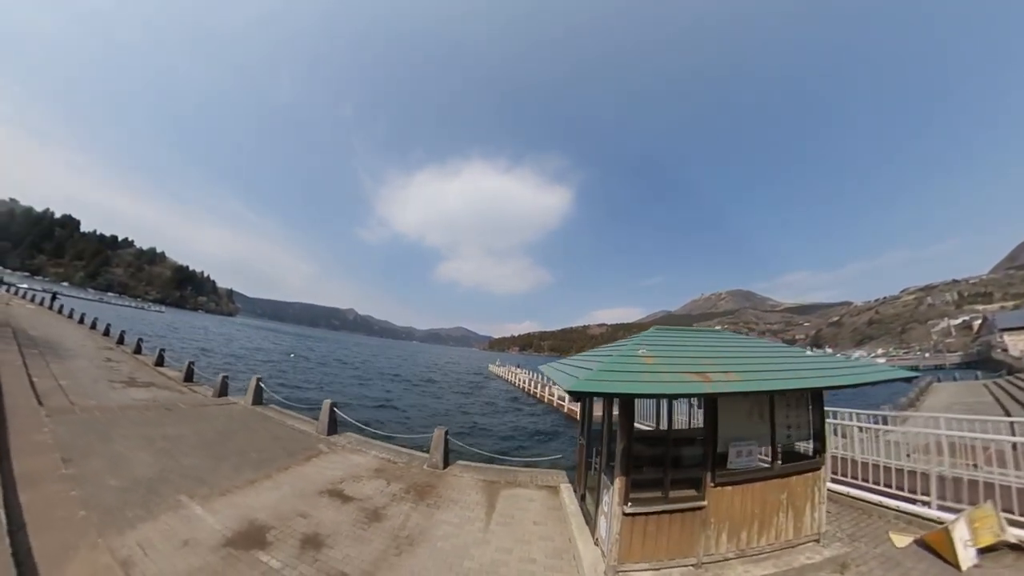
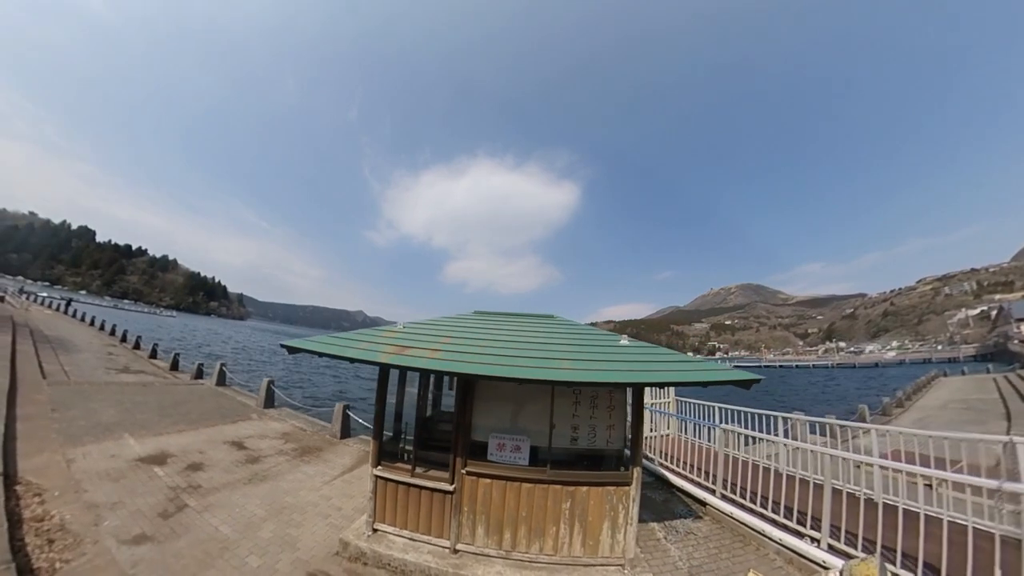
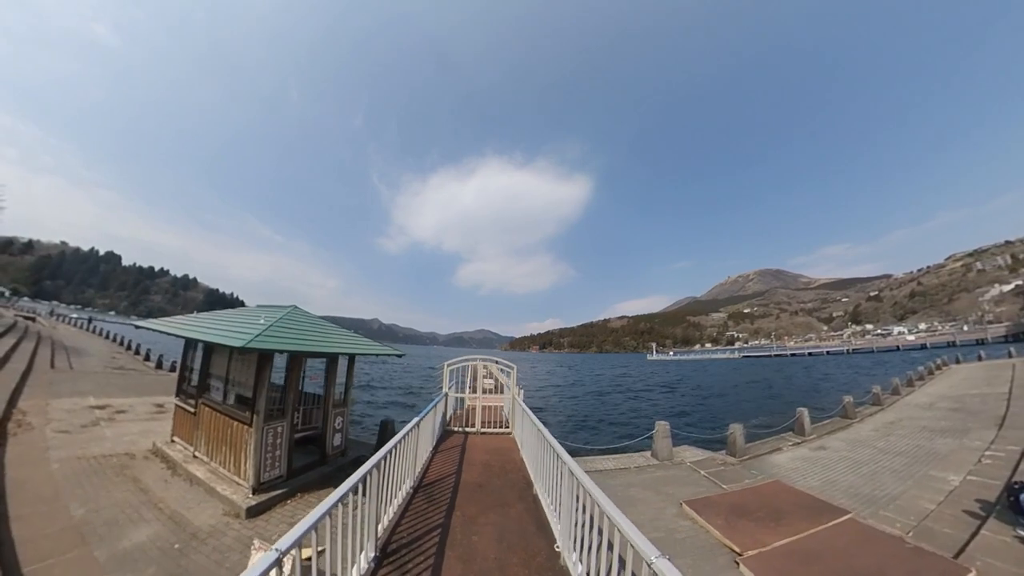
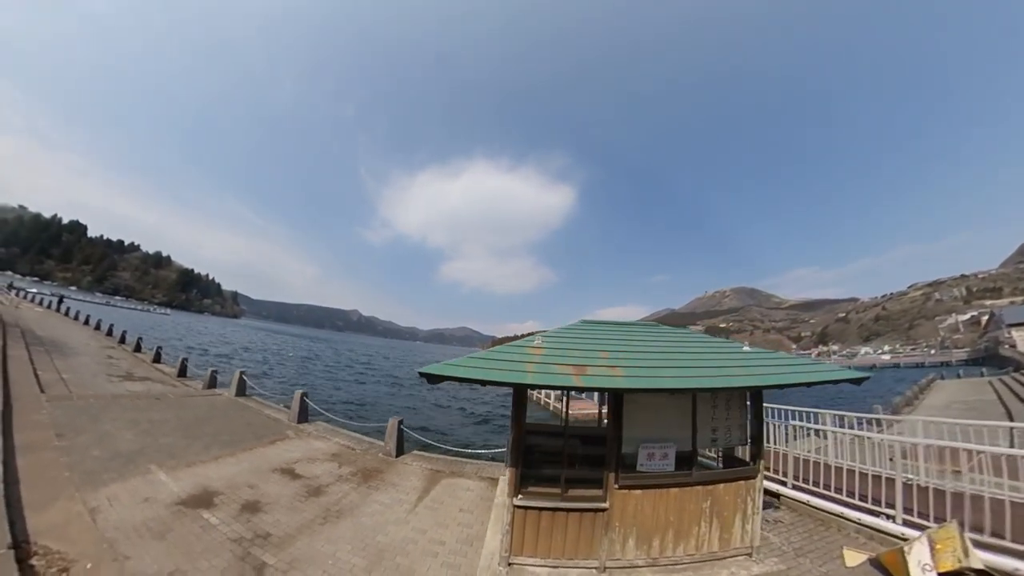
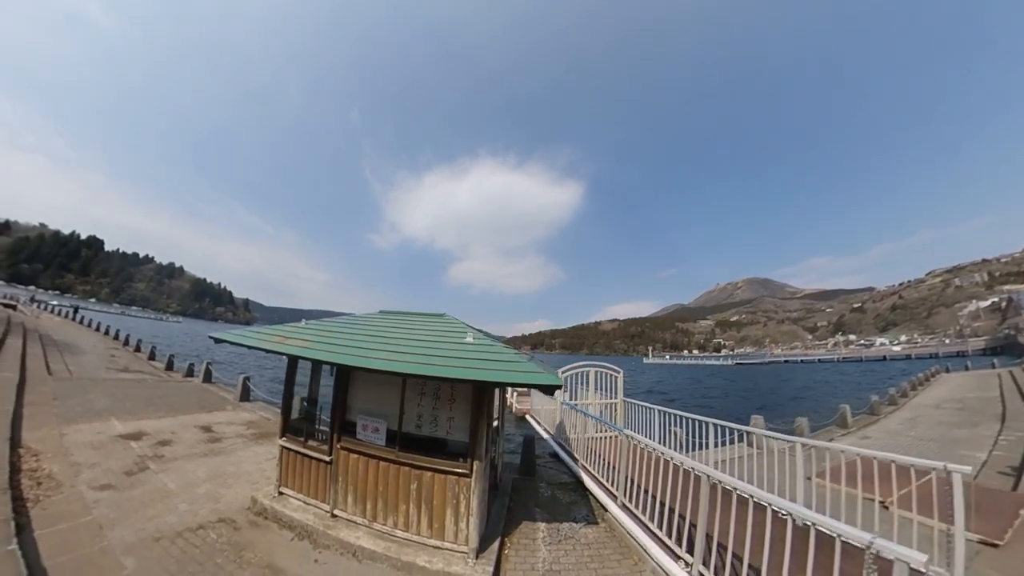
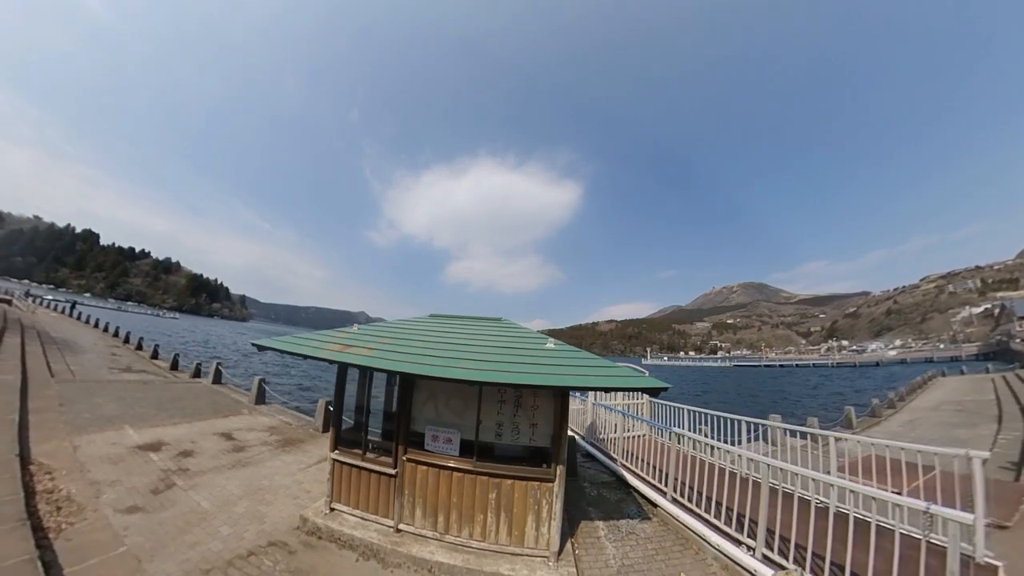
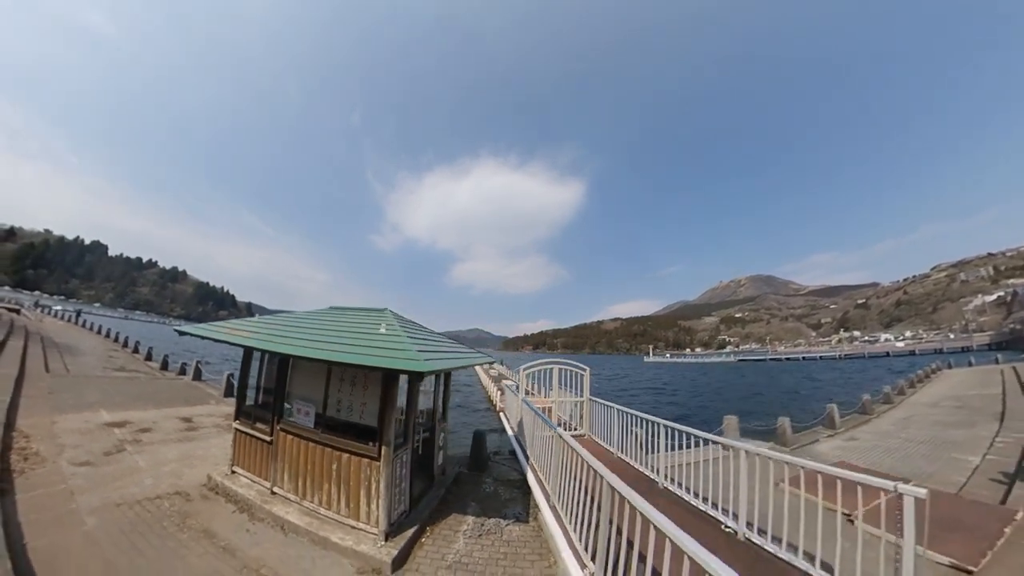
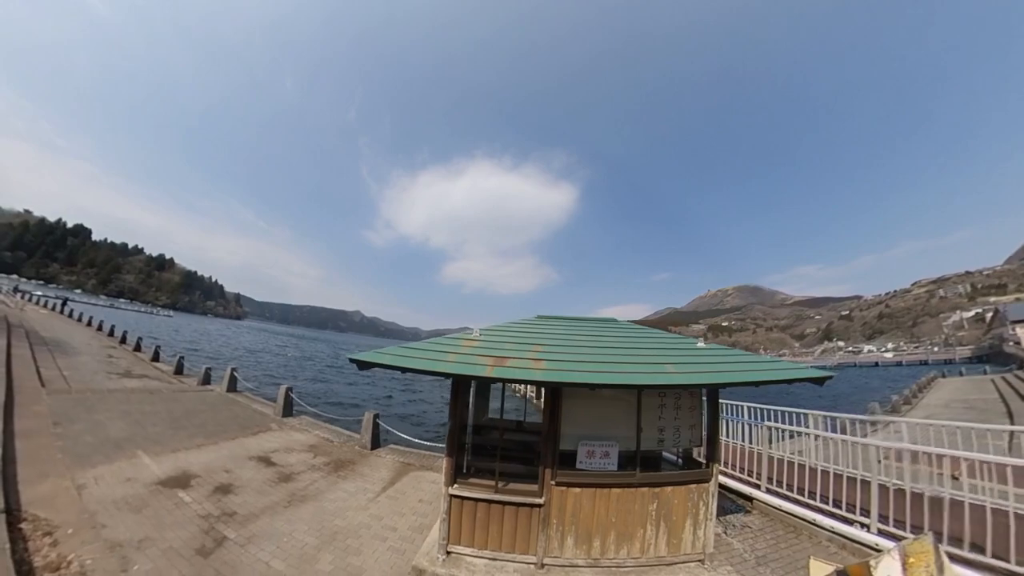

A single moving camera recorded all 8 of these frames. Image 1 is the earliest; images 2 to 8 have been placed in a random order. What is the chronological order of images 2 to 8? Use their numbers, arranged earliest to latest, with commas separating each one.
4, 8, 2, 6, 5, 7, 3
